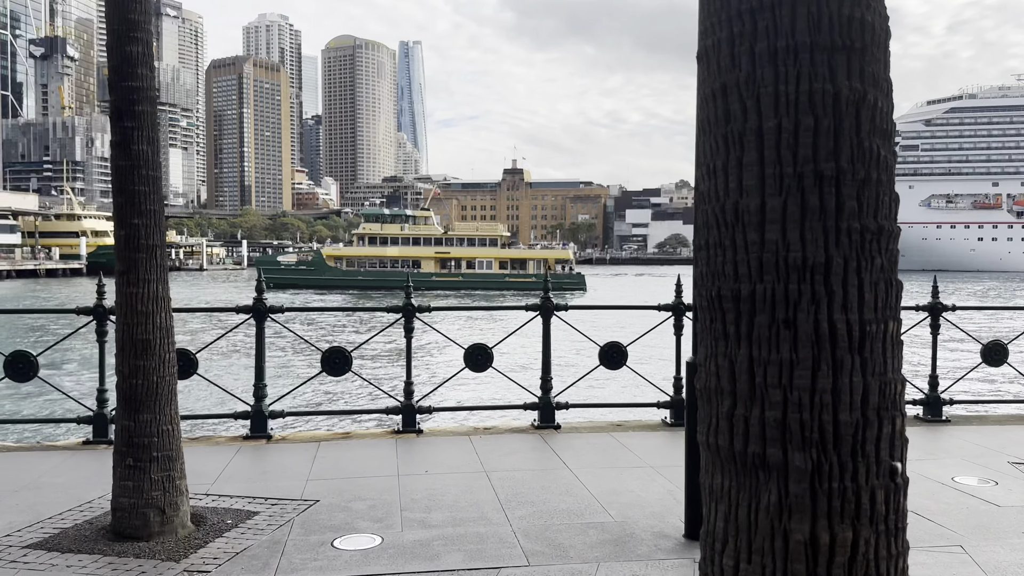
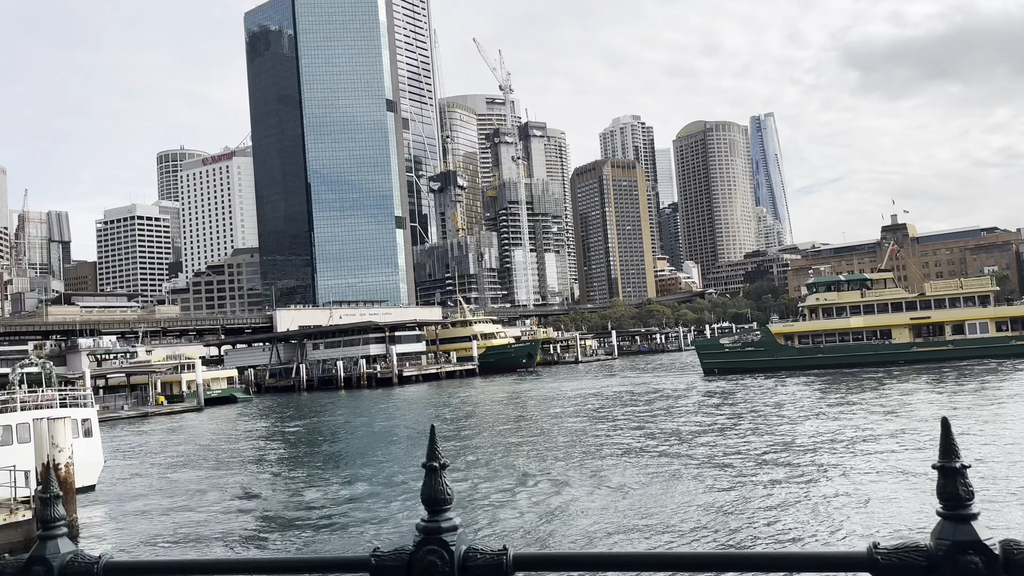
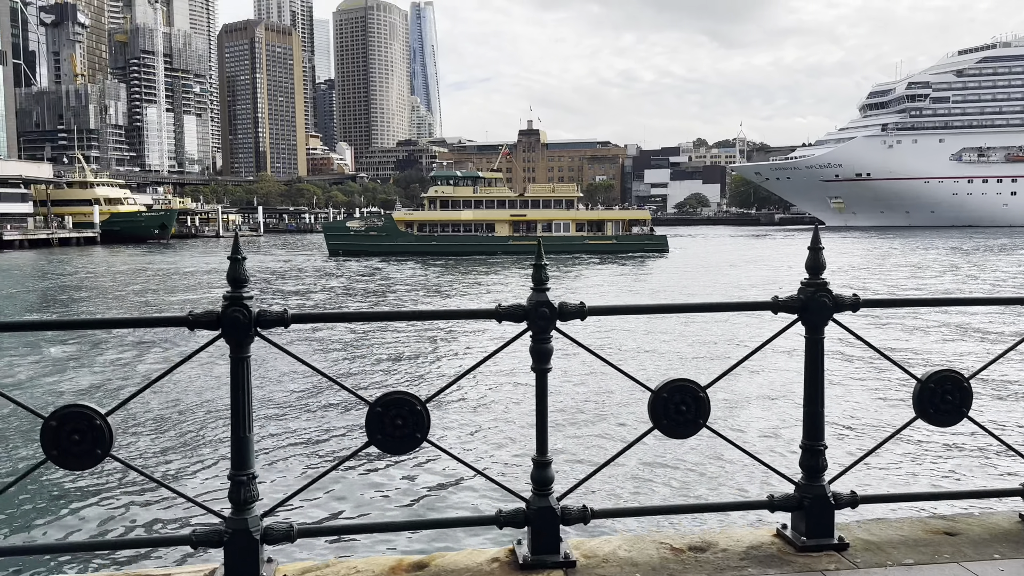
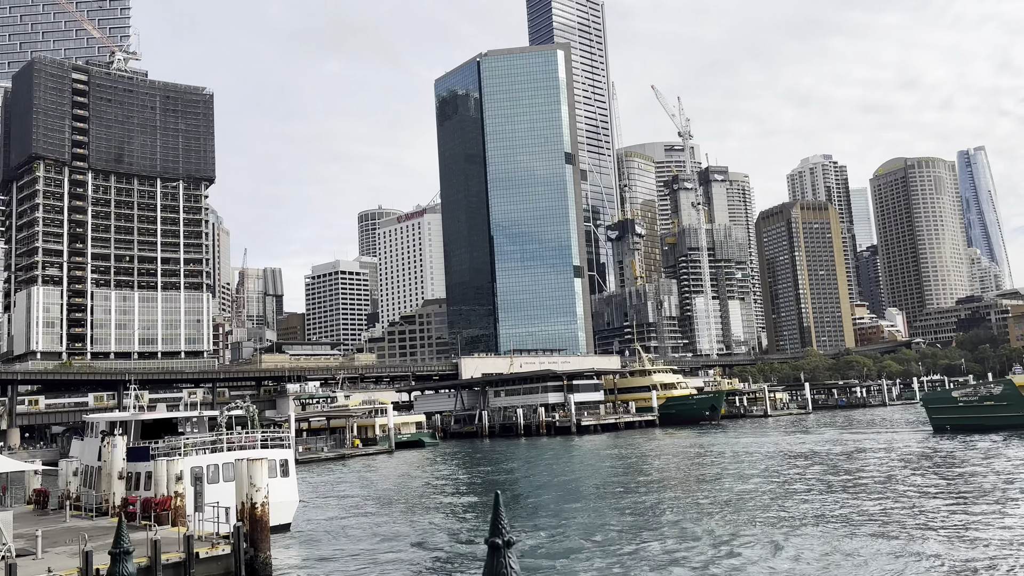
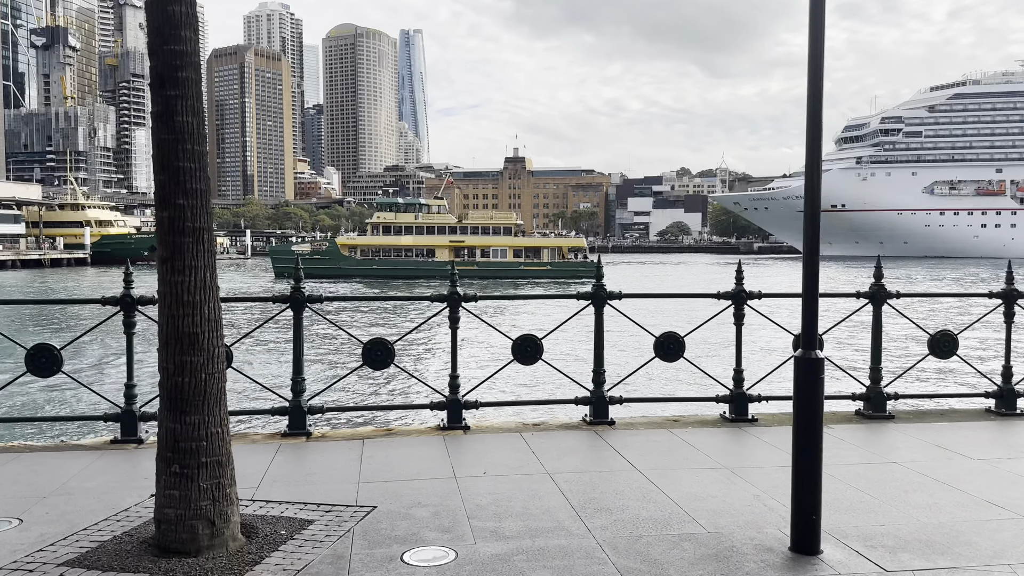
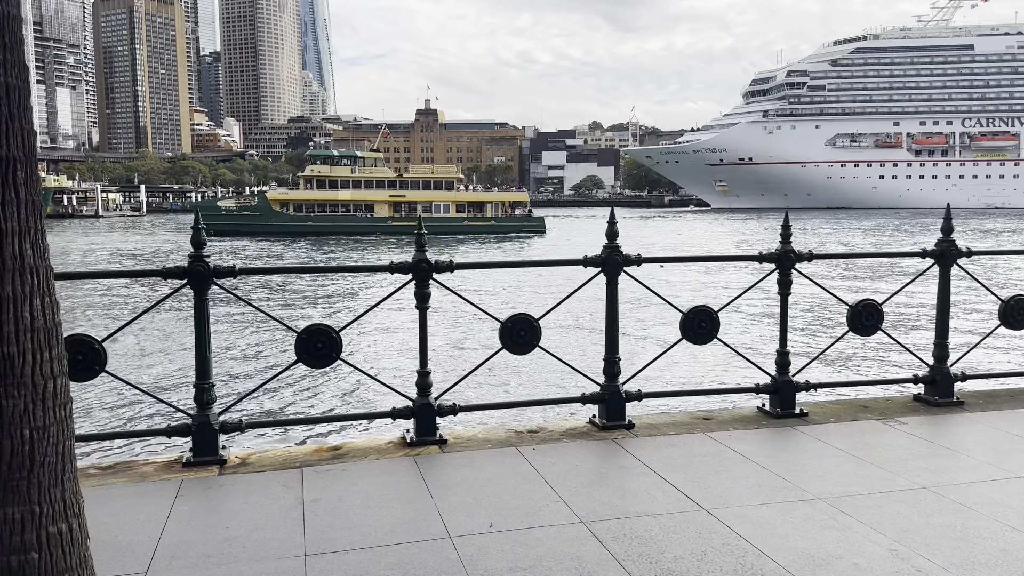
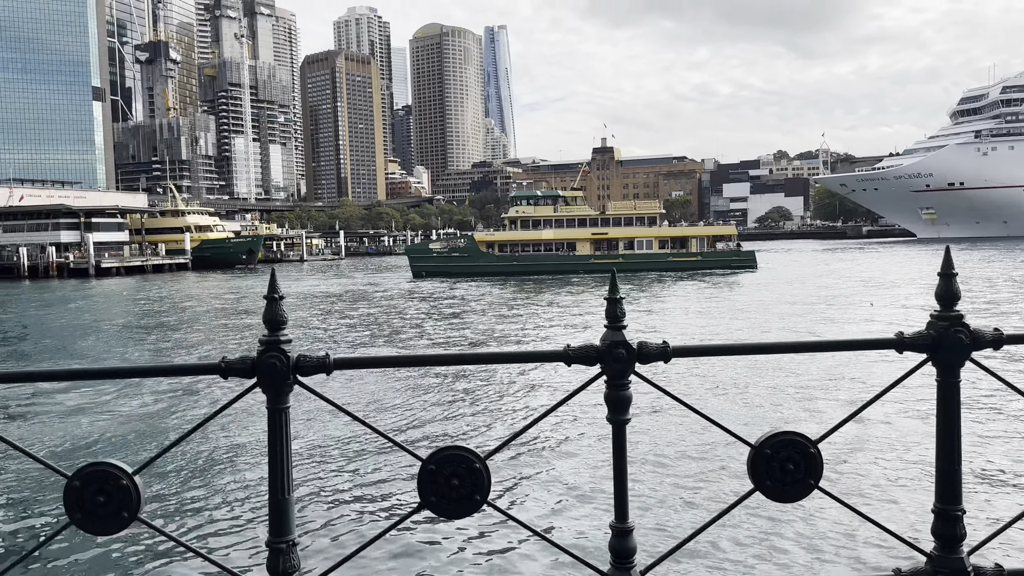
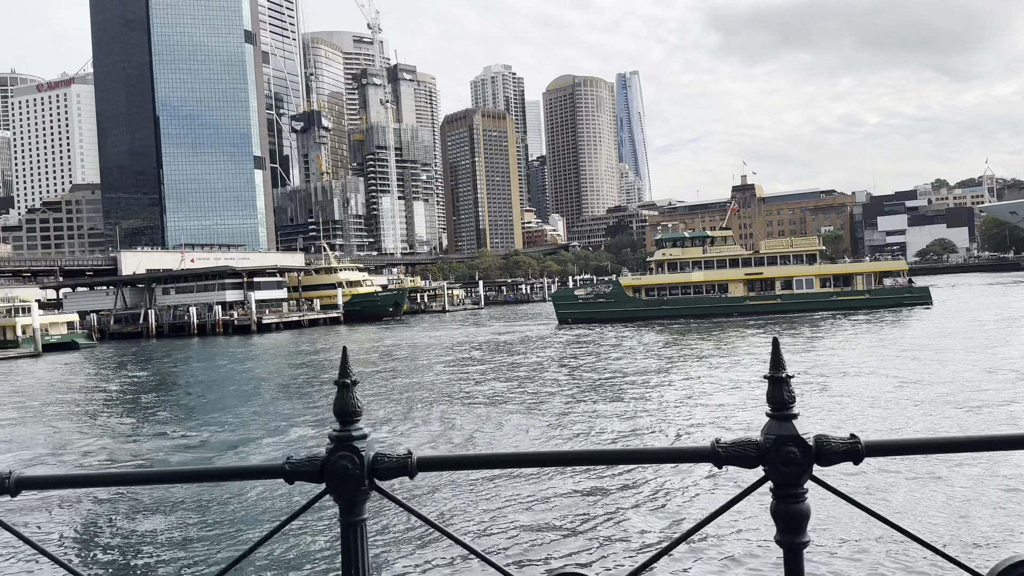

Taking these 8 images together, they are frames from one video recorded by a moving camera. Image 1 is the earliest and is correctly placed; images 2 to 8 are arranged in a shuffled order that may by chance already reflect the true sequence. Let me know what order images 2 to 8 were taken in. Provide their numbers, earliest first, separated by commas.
5, 6, 3, 7, 8, 2, 4
